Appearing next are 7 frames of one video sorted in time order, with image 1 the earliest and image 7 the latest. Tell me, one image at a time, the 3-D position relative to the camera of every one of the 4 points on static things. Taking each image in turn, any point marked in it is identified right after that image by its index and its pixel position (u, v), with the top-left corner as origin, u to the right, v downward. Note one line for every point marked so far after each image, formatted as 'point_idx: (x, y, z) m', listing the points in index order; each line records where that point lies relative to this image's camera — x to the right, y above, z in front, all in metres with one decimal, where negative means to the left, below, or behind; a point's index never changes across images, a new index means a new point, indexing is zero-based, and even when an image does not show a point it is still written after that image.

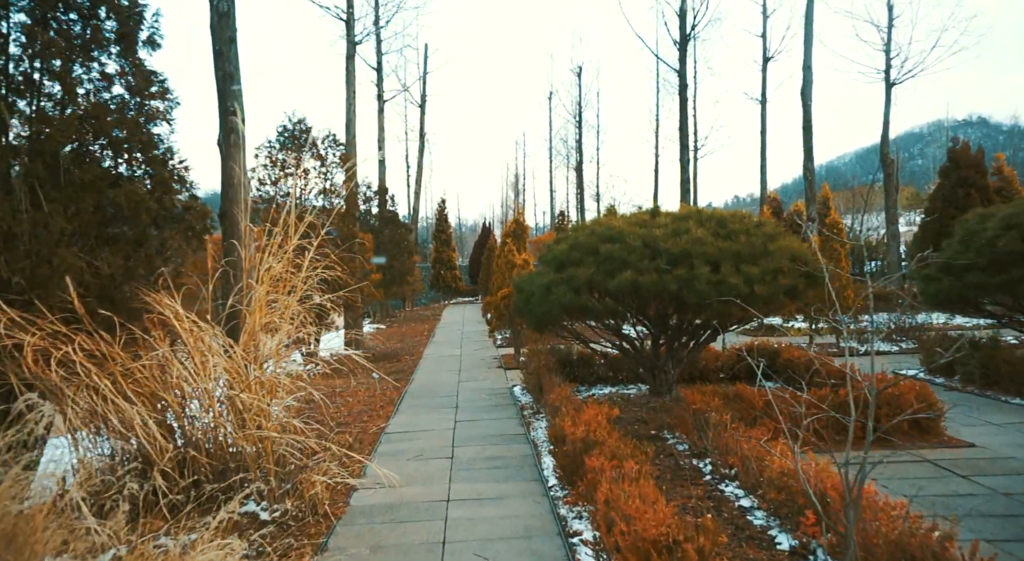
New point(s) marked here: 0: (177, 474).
0: (-2.2, -1.3, +4.3) m
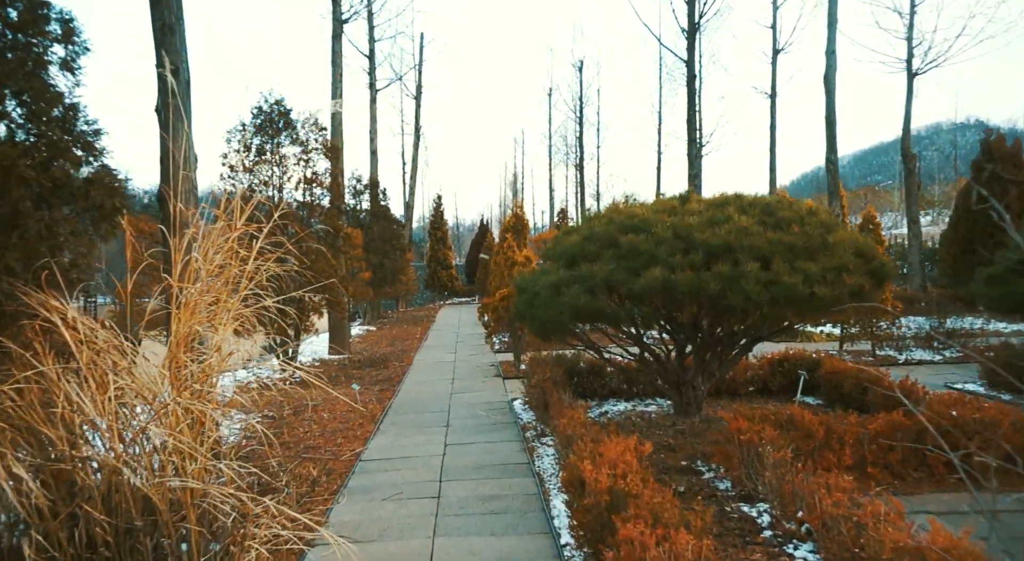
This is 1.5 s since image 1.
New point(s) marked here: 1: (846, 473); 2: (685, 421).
0: (-2.2, -1.2, +3.2) m
1: (+2.3, -1.3, +4.5) m
2: (+1.6, -1.3, +5.9) m
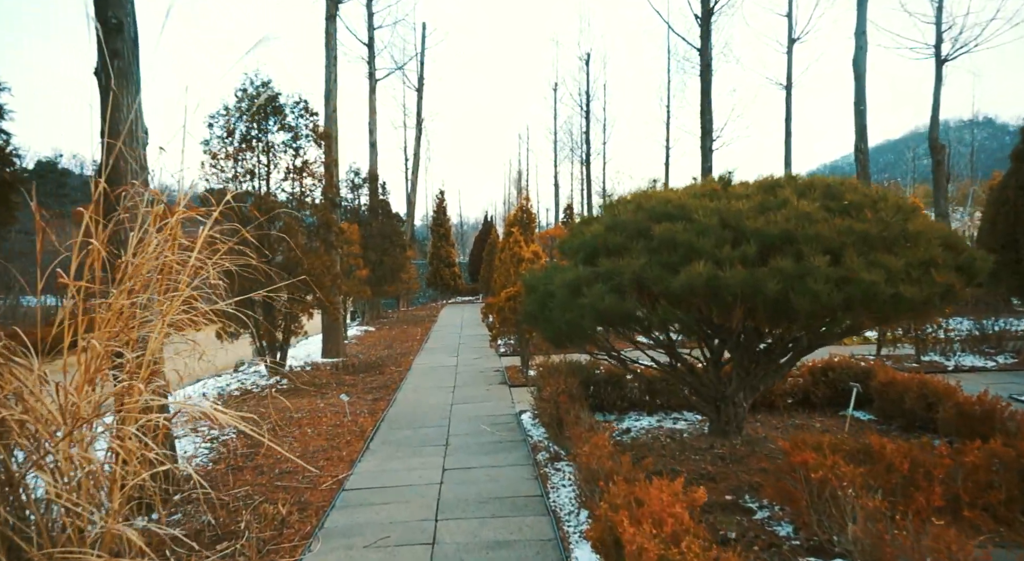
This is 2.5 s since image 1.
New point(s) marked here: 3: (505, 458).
0: (-2.1, -1.2, +2.3) m
1: (+2.3, -1.3, +3.6) m
2: (+1.6, -1.3, +5.1) m
3: (-0.1, -1.5, +5.4) m
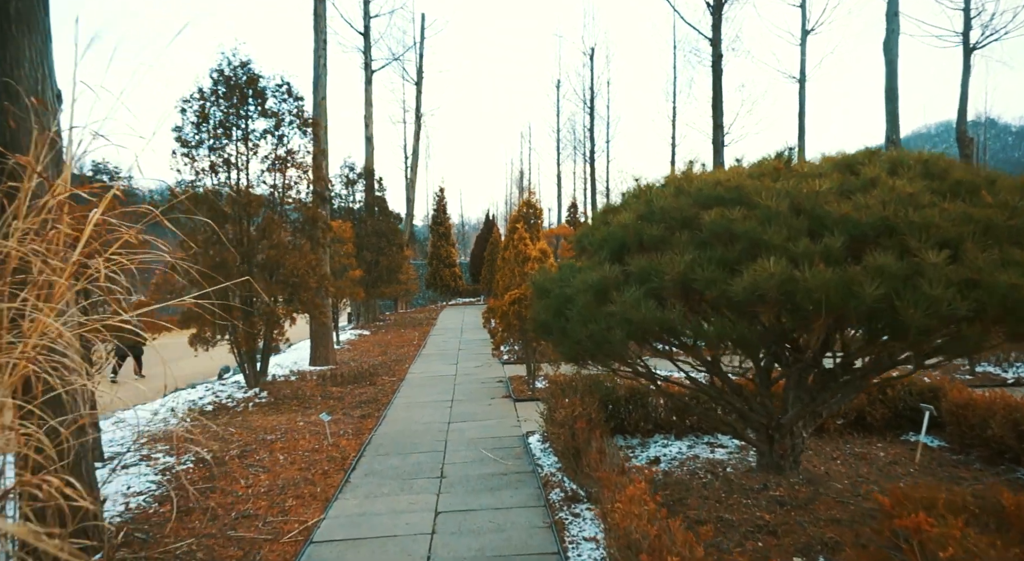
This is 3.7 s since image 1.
0: (-2.1, -1.2, +1.4) m
1: (+2.4, -1.3, +2.6) m
2: (+1.7, -1.3, +4.1) m
3: (0.0, -1.5, +4.5) m
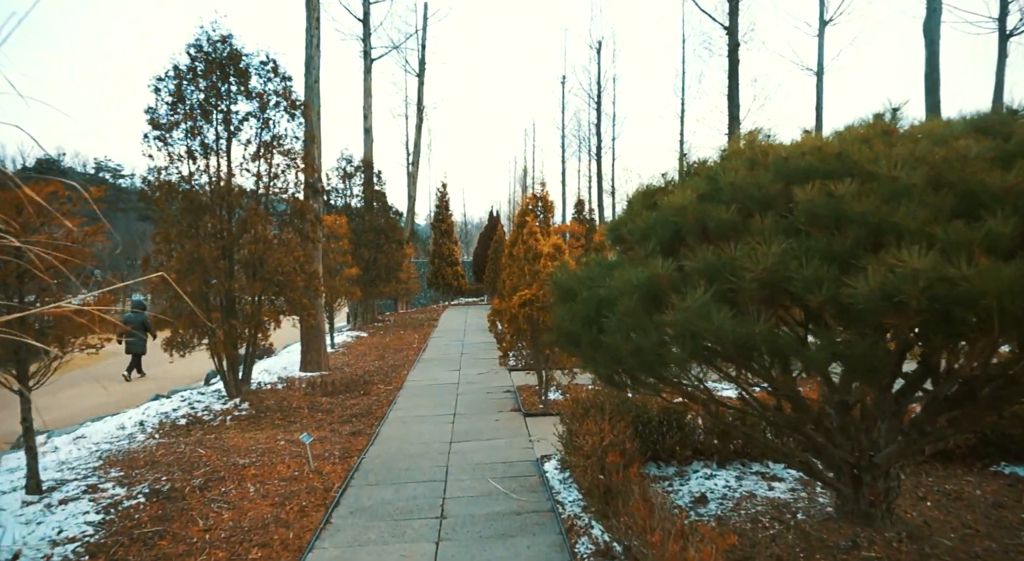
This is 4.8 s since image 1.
0: (-2.0, -1.2, +0.5) m
1: (+2.5, -1.3, +1.8) m
2: (+1.8, -1.3, +3.2) m
3: (+0.1, -1.5, +3.6) m
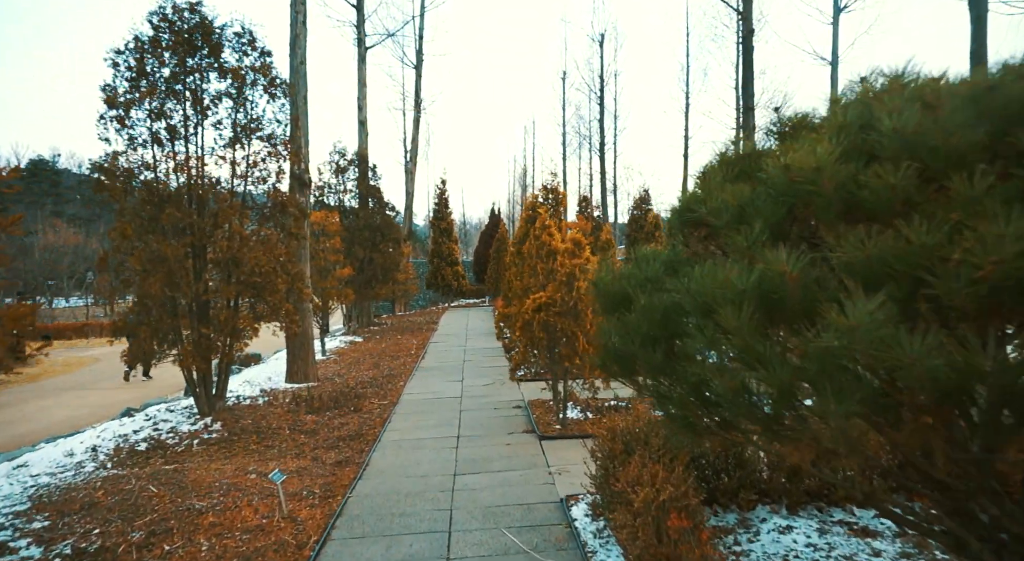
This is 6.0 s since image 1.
0: (-1.9, -1.3, -0.4) m
1: (+2.6, -1.3, +0.8) m
2: (+1.9, -1.3, +2.3) m
3: (+0.2, -1.5, +2.7) m
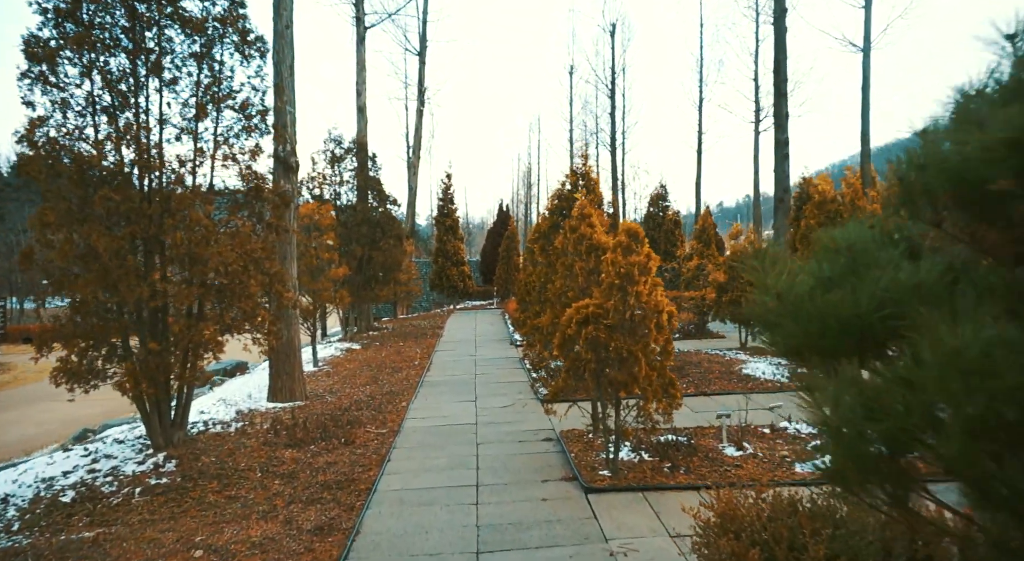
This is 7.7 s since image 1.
0: (-1.6, -1.3, -1.8) m
1: (+2.8, -1.3, -0.6) m
2: (+2.2, -1.3, +0.9) m
3: (+0.5, -1.5, +1.3) m
